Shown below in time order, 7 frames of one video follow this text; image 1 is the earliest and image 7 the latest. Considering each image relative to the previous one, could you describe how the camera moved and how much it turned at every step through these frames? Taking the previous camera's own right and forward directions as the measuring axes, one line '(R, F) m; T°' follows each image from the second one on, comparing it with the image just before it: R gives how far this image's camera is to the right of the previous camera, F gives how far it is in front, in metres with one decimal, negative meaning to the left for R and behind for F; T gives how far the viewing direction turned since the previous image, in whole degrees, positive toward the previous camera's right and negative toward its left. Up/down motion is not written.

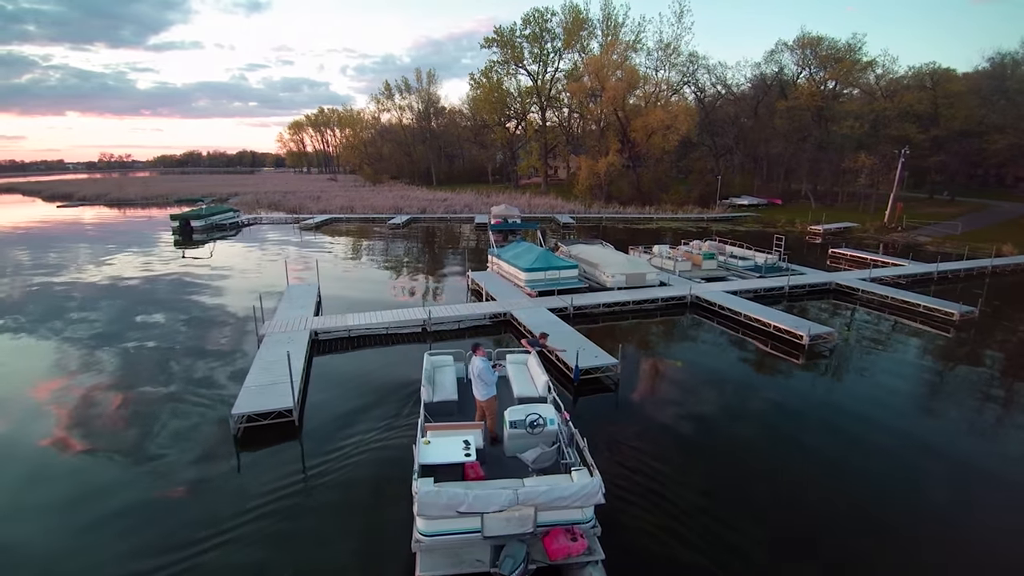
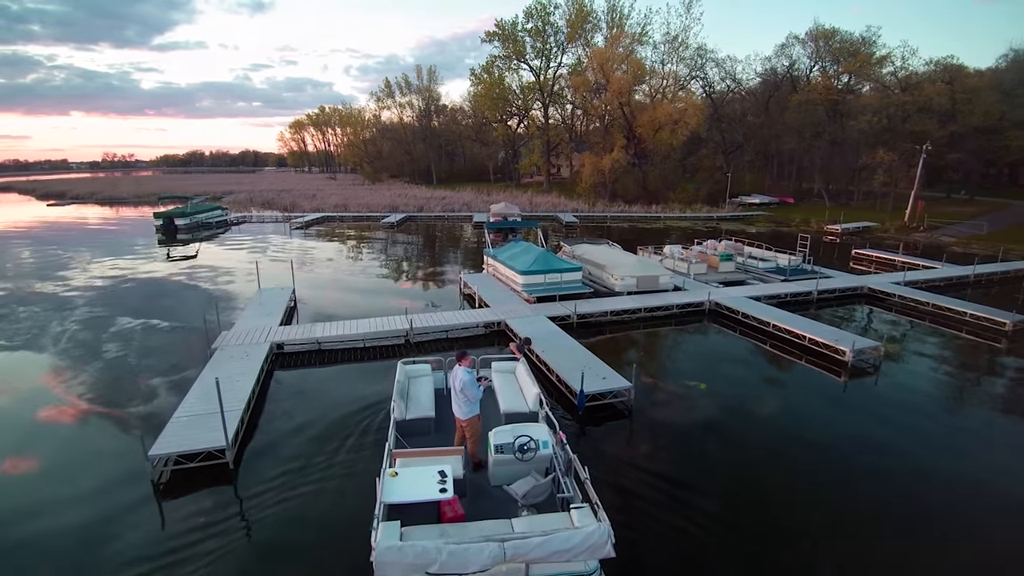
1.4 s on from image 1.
(+0.2, +2.1) m; 0°
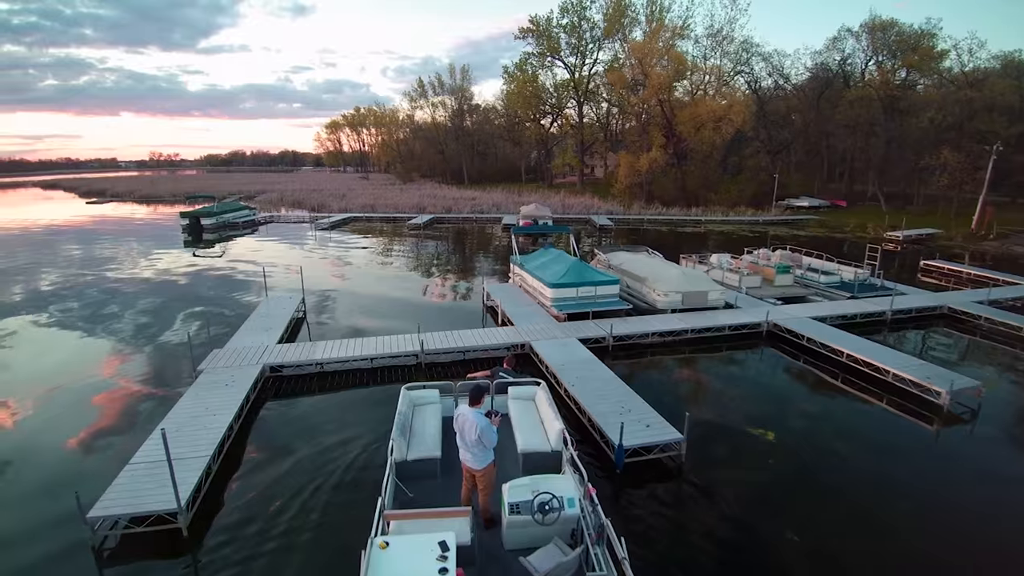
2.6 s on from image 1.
(+0.1, +1.9) m; -3°
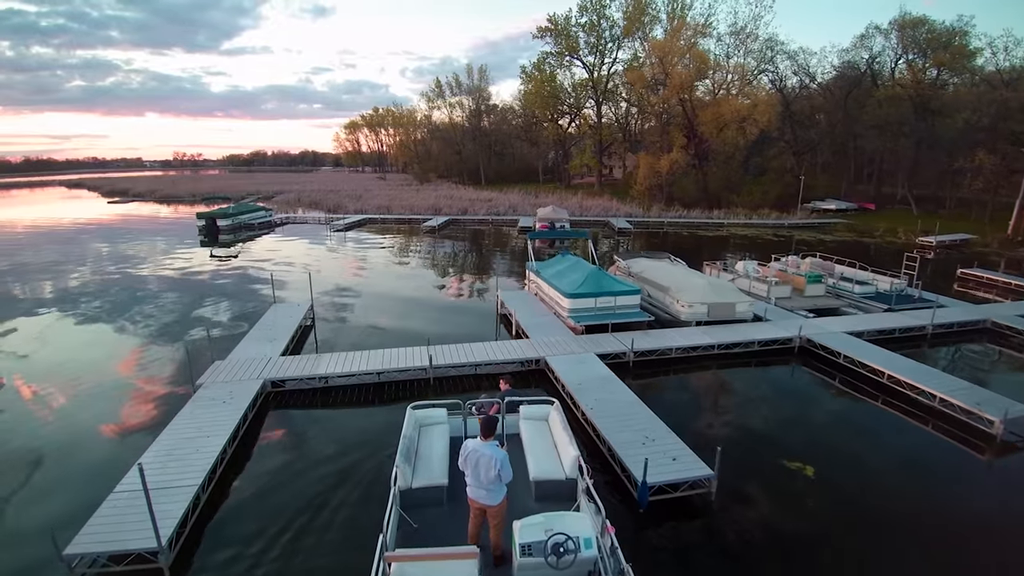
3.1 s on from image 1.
(0.0, +0.7) m; -2°
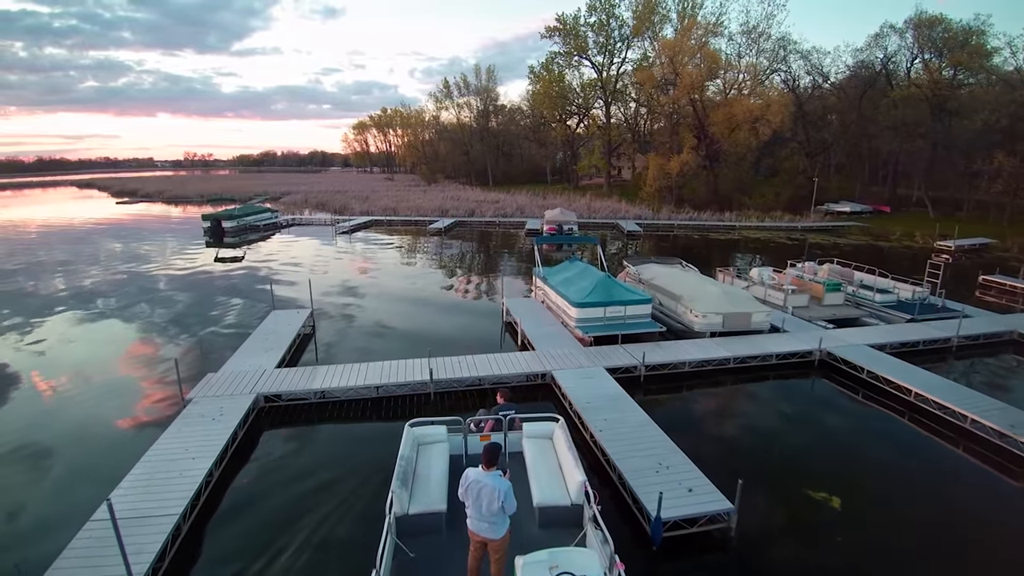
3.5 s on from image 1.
(0.0, +0.6) m; -1°
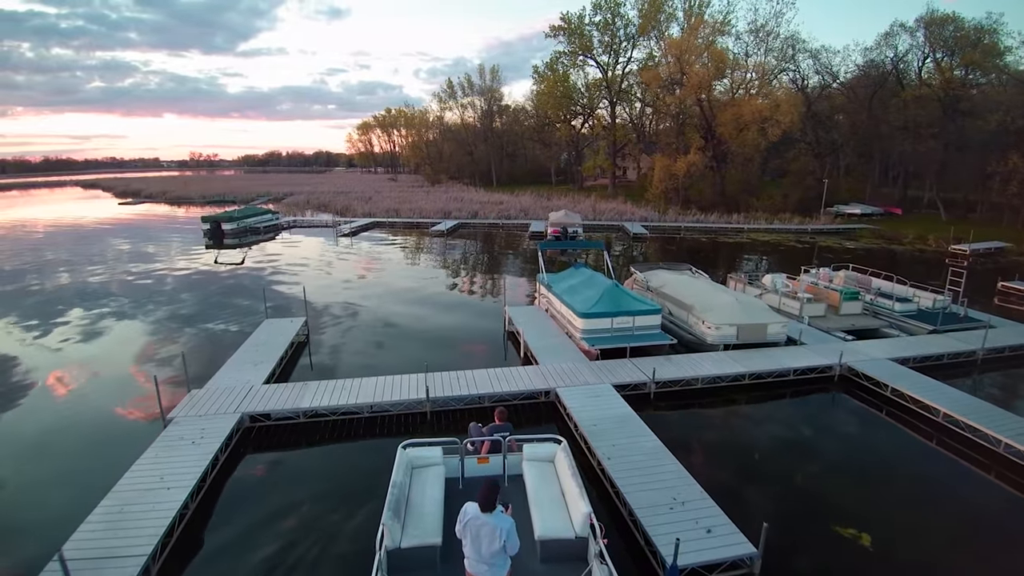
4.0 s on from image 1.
(0.0, +0.7) m; 0°
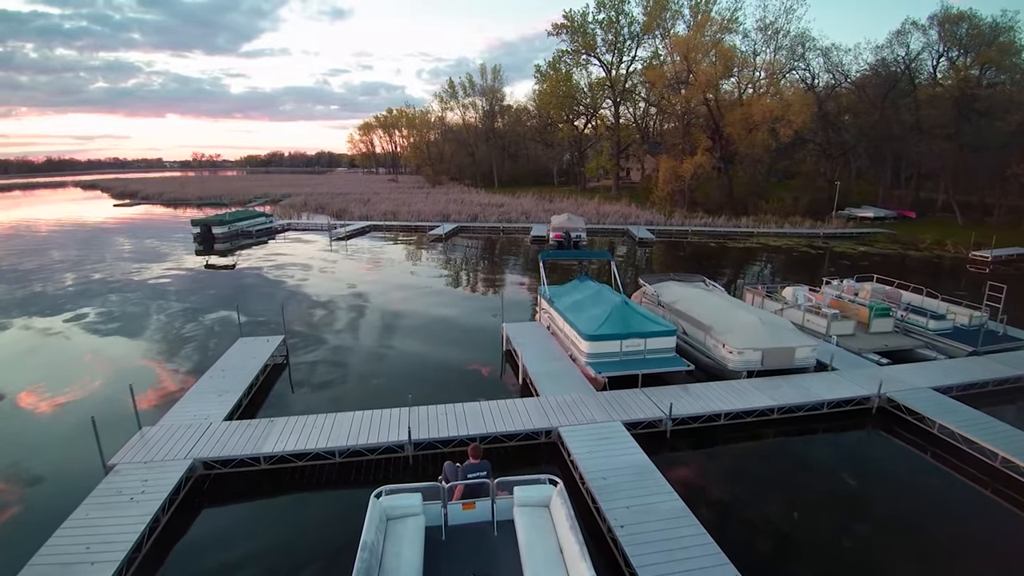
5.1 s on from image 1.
(+0.1, +1.4) m; 0°
